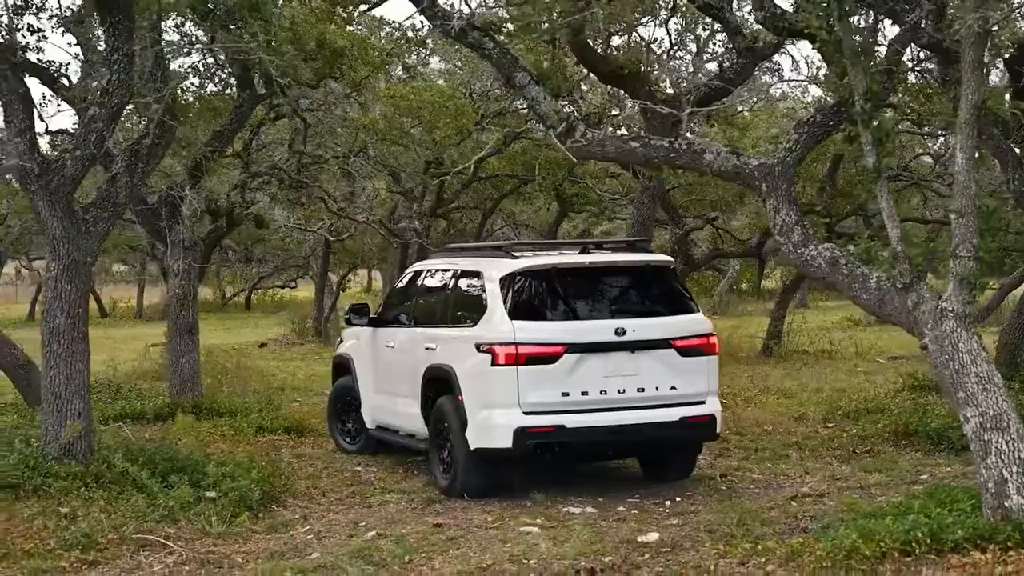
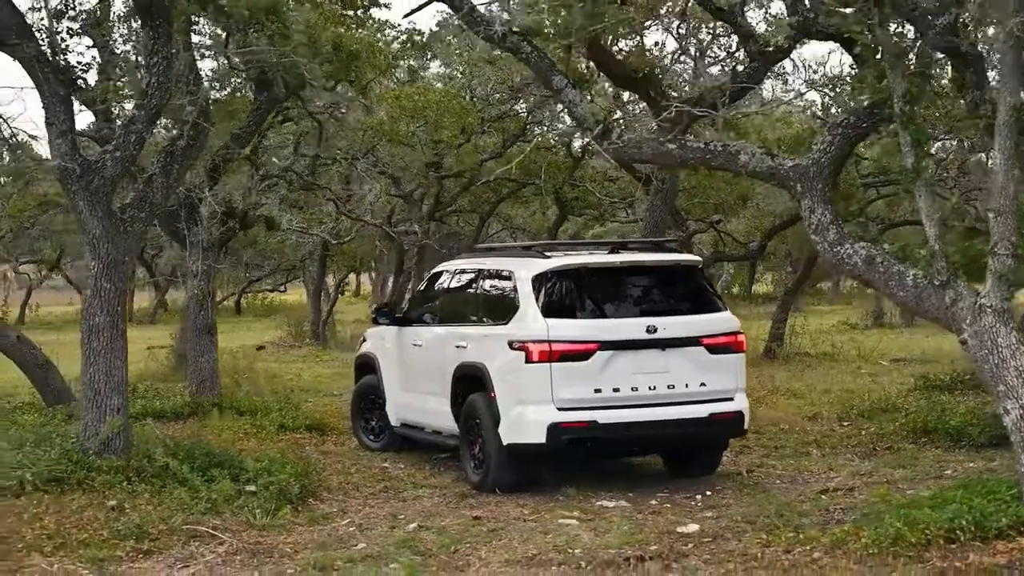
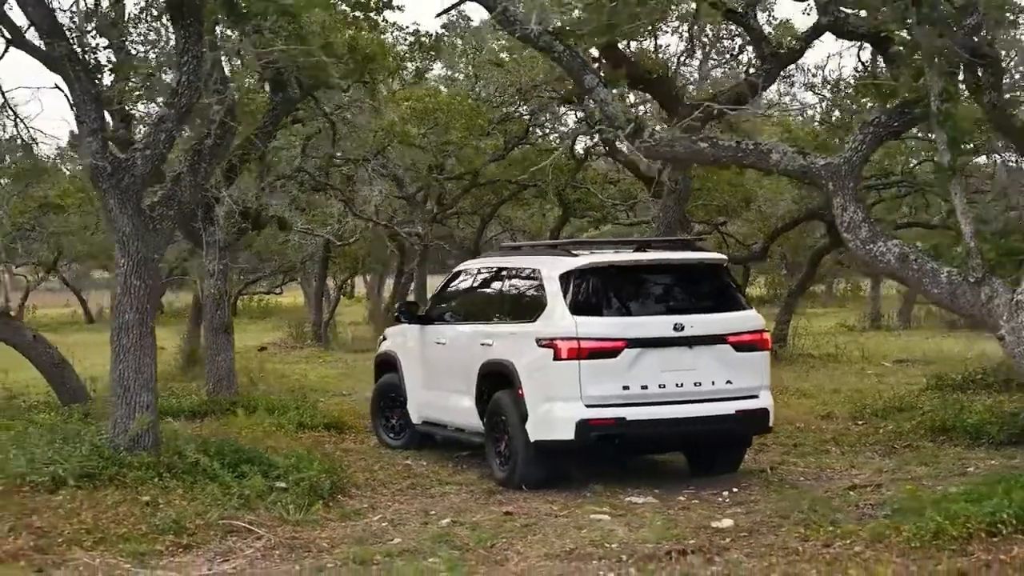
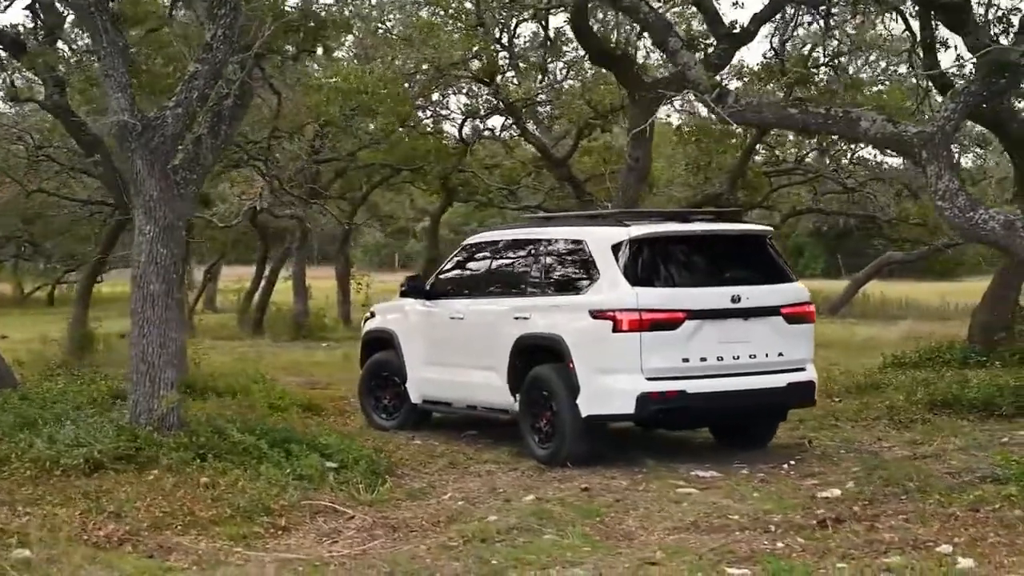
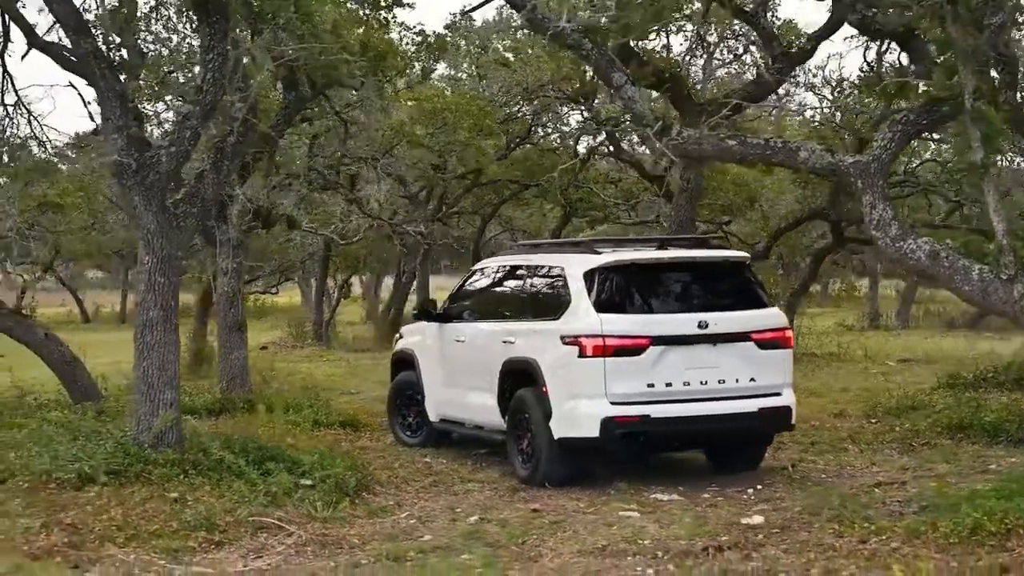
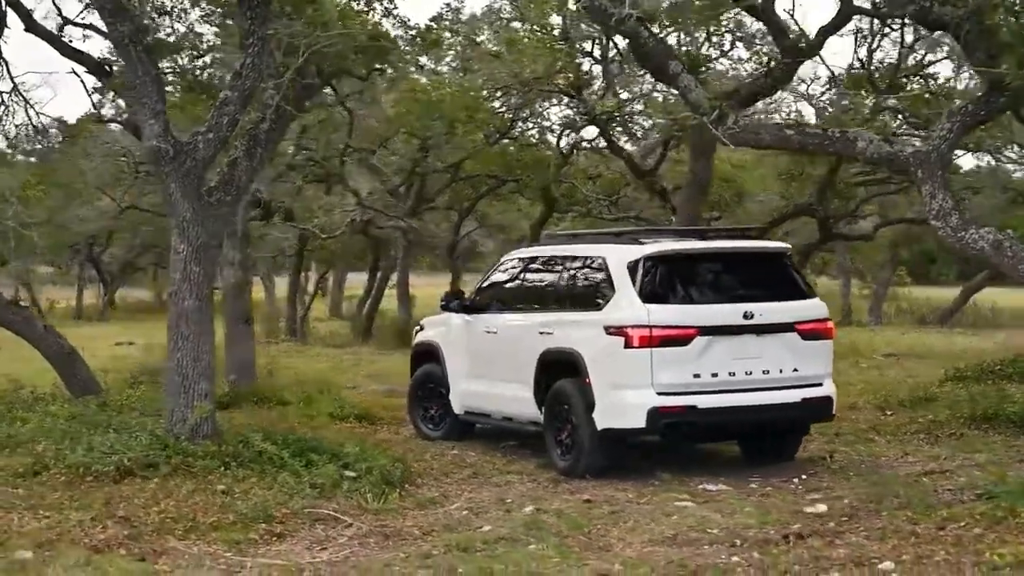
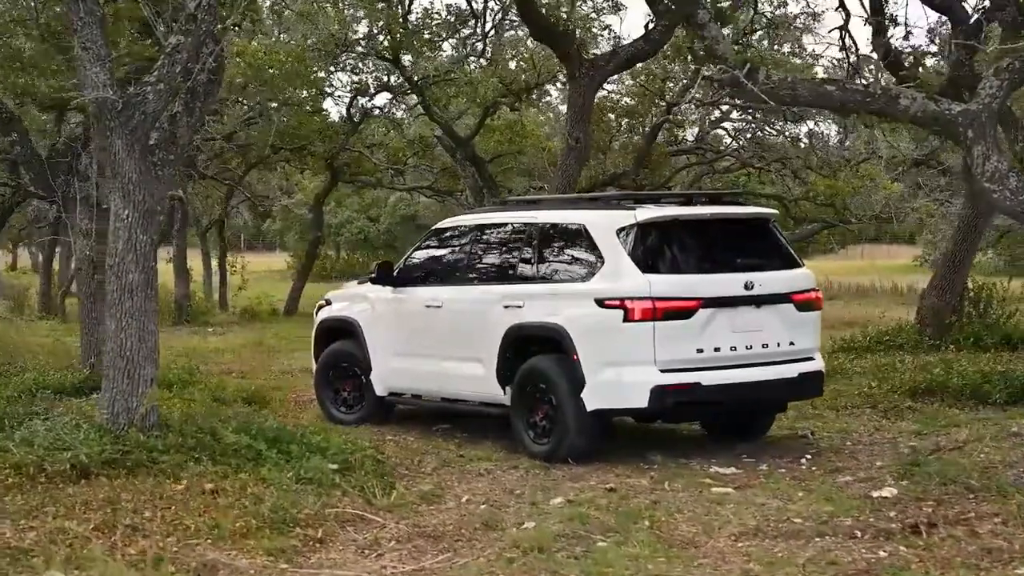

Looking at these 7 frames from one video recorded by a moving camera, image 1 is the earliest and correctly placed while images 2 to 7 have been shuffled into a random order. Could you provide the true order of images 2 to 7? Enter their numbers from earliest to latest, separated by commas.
2, 3, 5, 6, 4, 7
